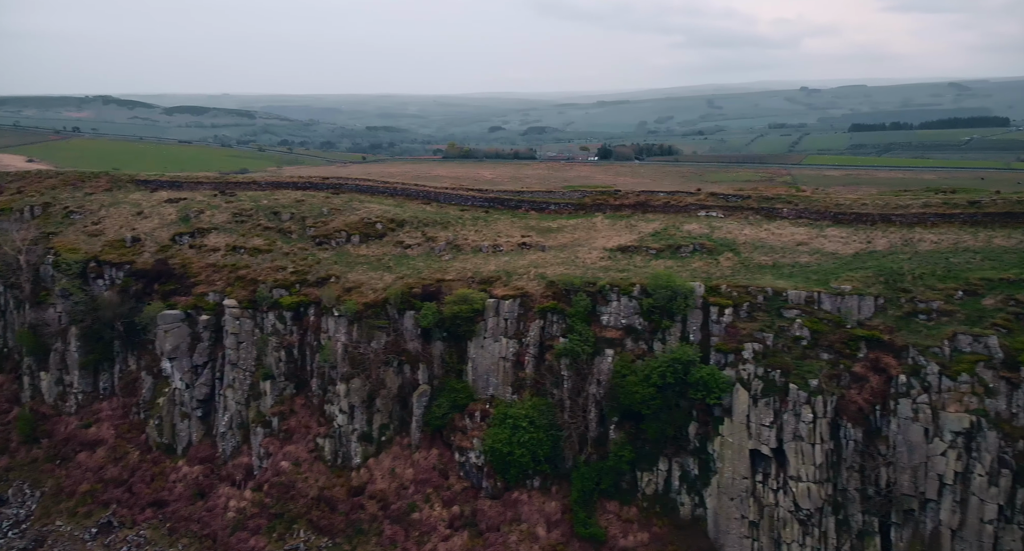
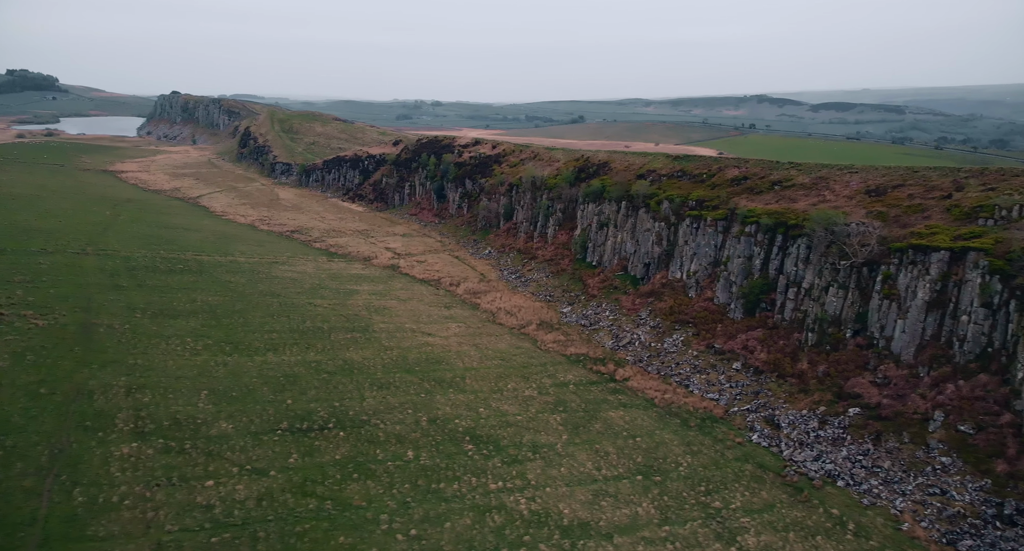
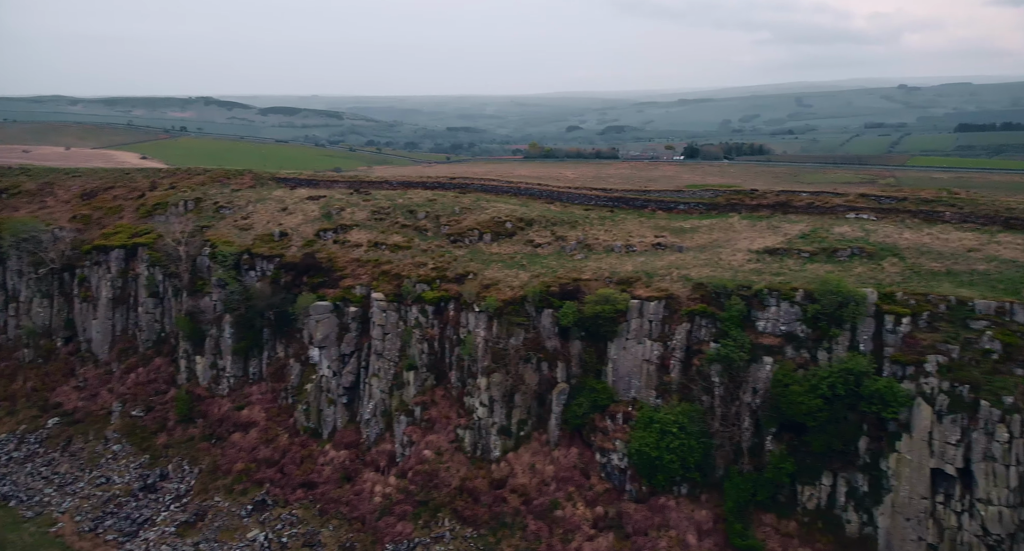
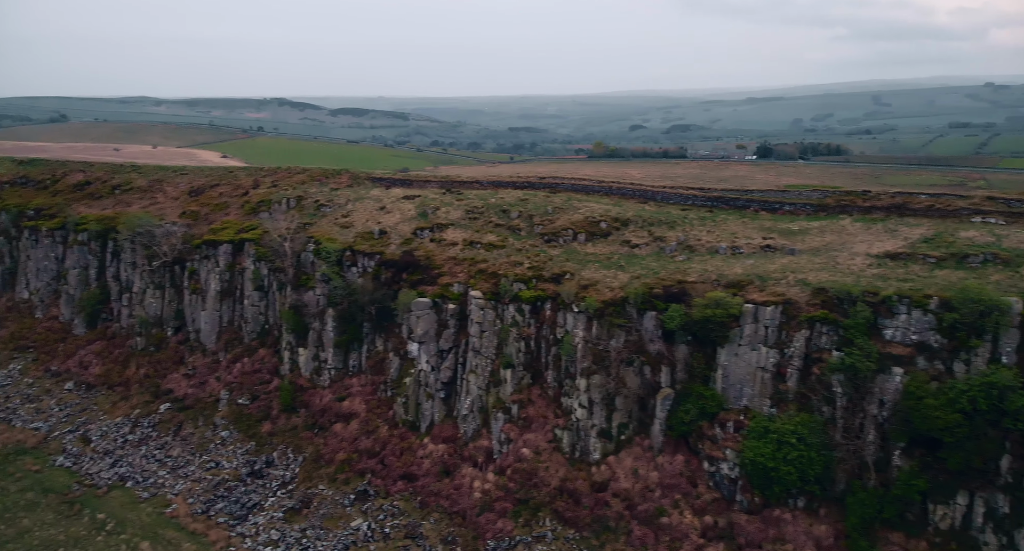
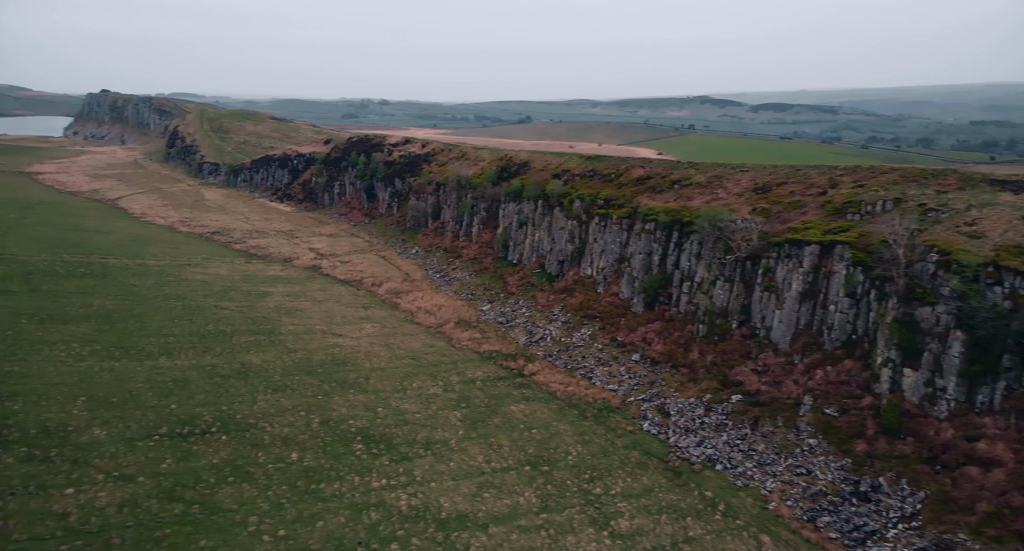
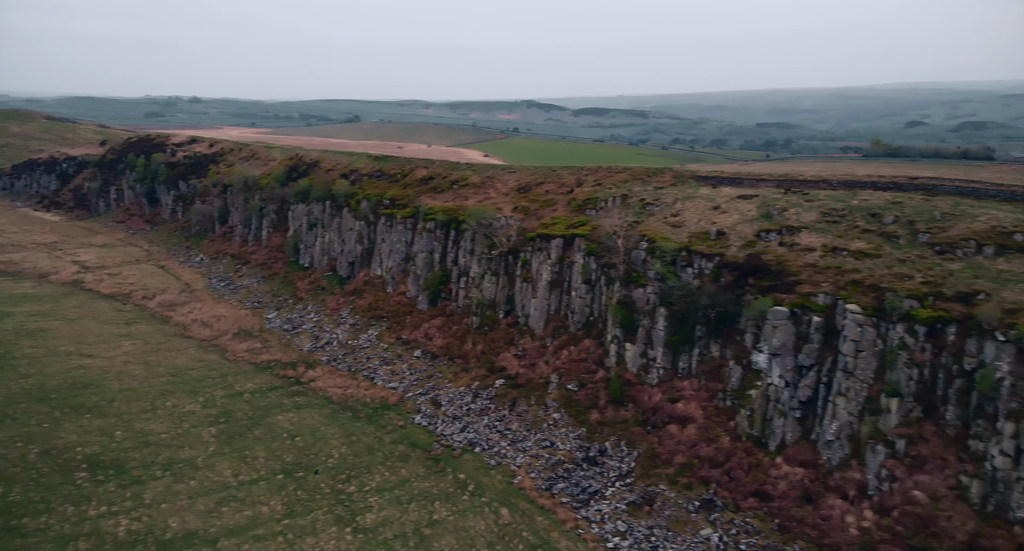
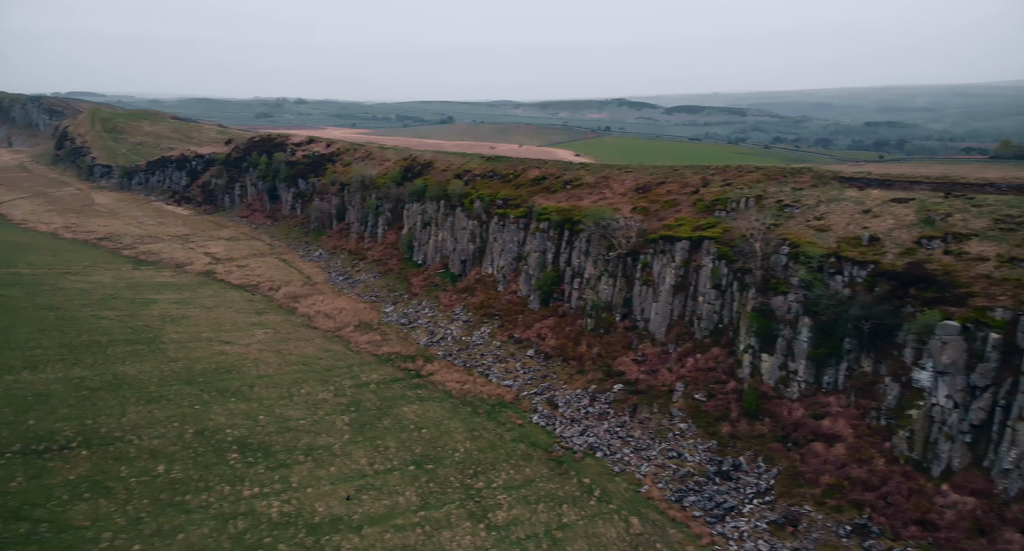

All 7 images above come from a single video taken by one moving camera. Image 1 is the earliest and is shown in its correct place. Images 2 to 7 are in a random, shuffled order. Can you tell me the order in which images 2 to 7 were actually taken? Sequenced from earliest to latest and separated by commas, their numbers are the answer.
3, 4, 6, 7, 5, 2
